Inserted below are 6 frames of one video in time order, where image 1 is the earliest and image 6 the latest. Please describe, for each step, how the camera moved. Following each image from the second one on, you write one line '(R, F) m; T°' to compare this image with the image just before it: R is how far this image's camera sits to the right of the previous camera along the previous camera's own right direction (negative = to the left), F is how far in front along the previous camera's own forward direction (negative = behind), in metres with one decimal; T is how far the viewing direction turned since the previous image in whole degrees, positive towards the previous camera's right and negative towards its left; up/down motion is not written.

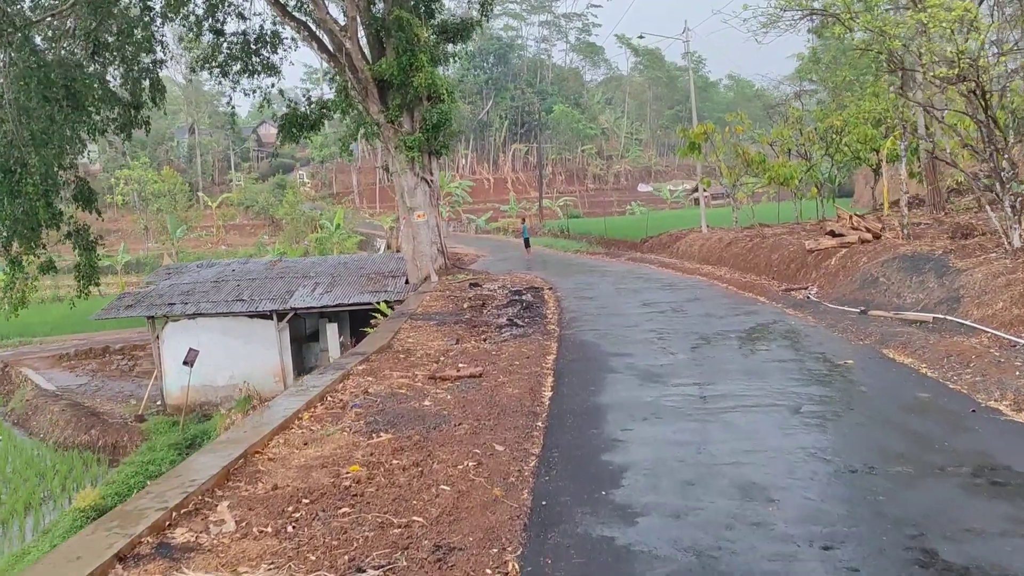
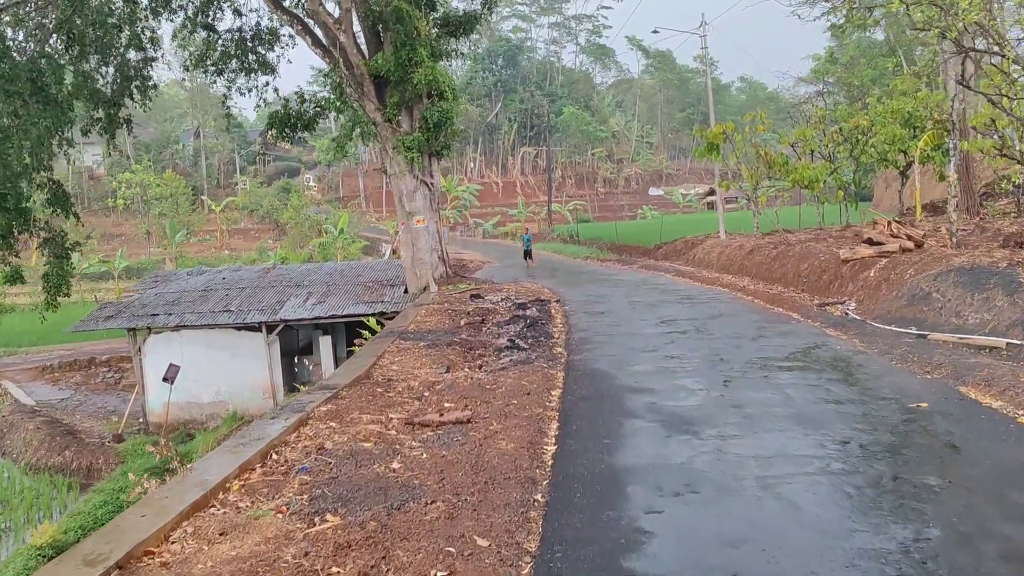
(+0.1, +1.1) m; -1°
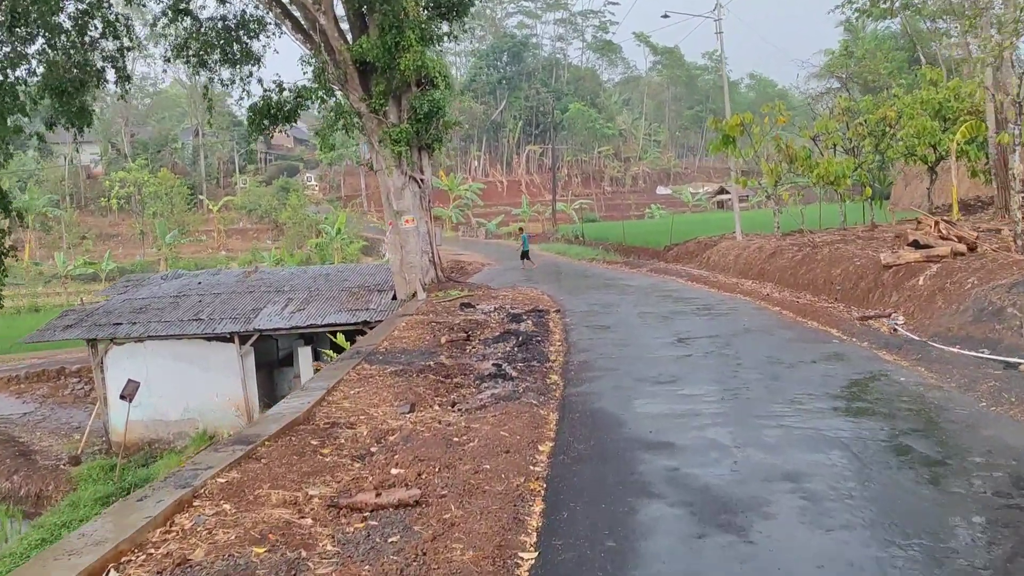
(+0.2, +1.5) m; -1°
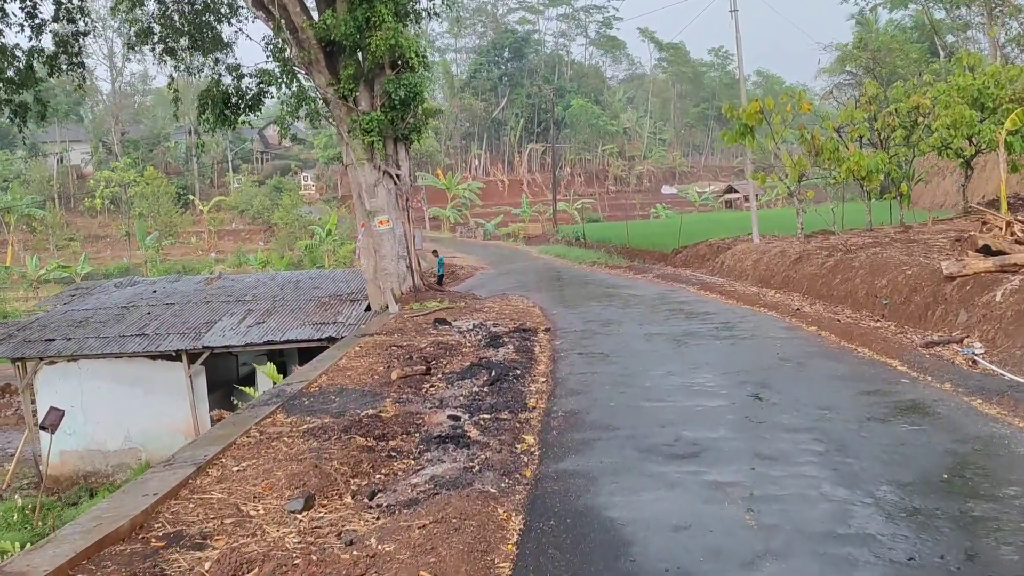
(+0.3, +1.9) m; 0°
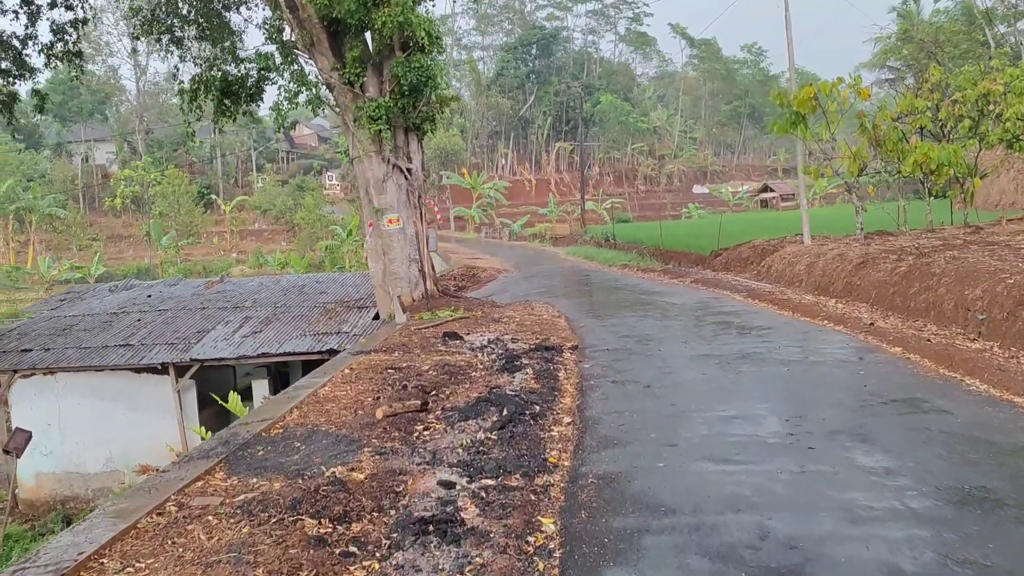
(+0.1, +1.4) m; -2°
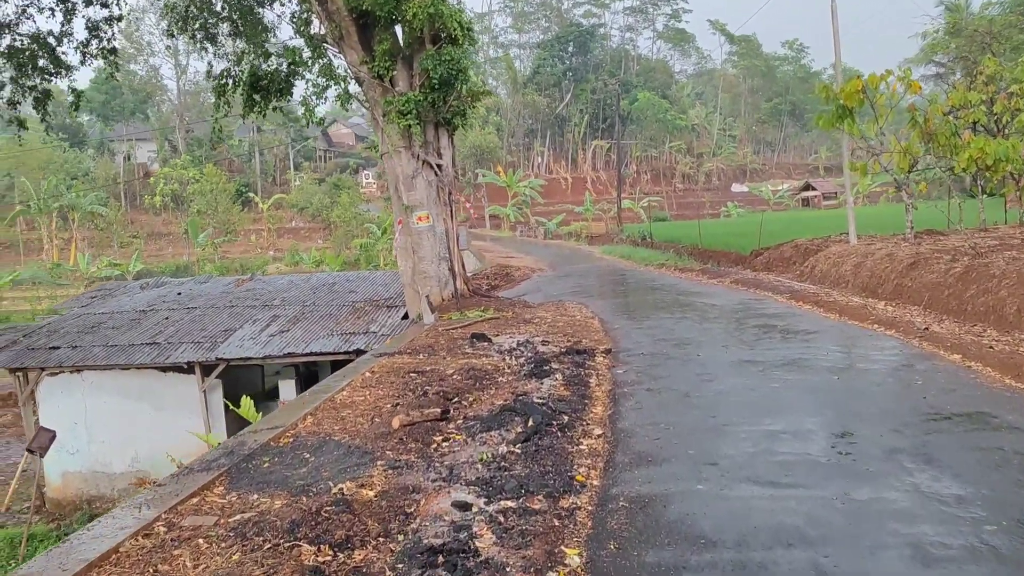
(+0.1, +0.4) m; -3°
